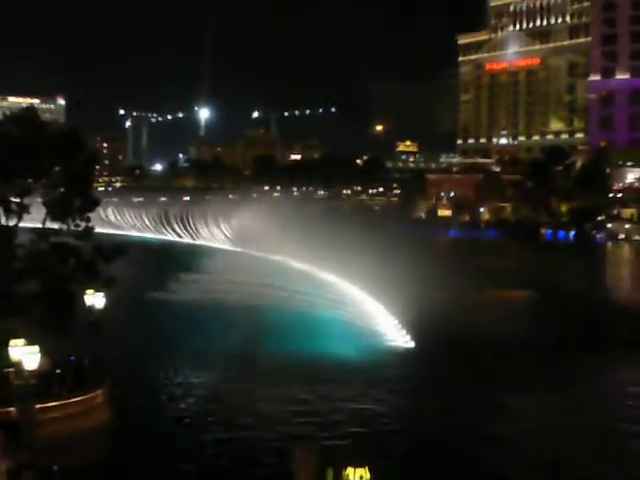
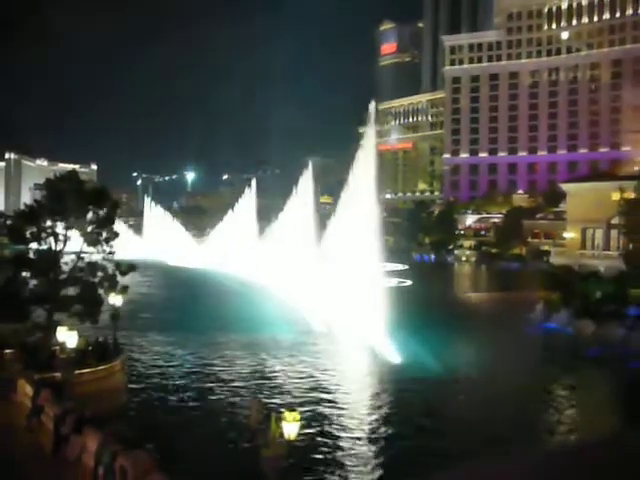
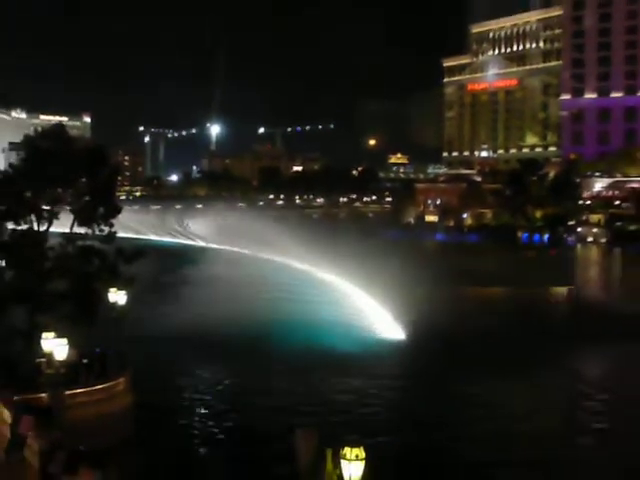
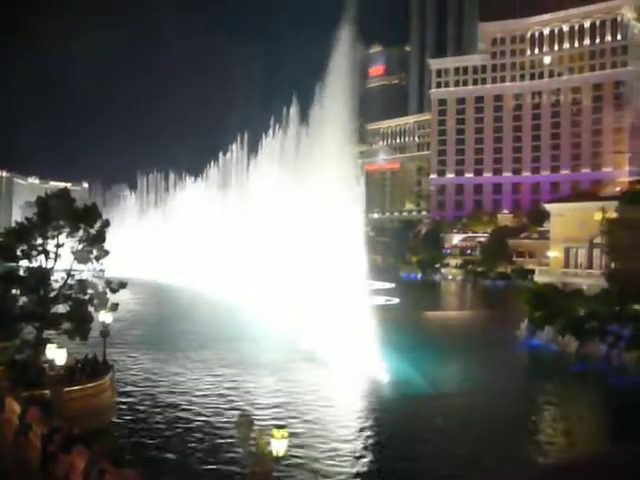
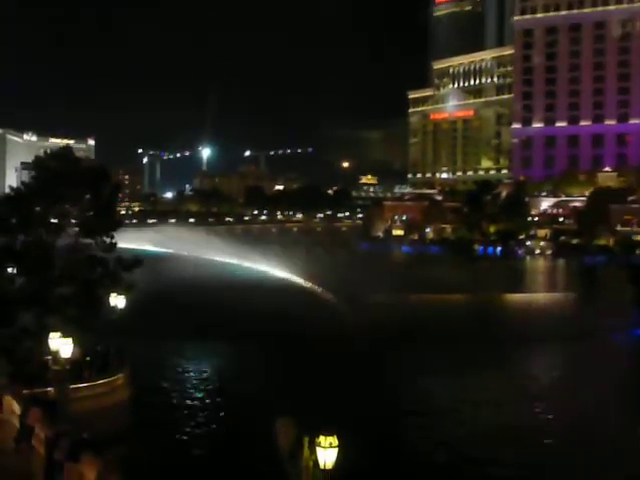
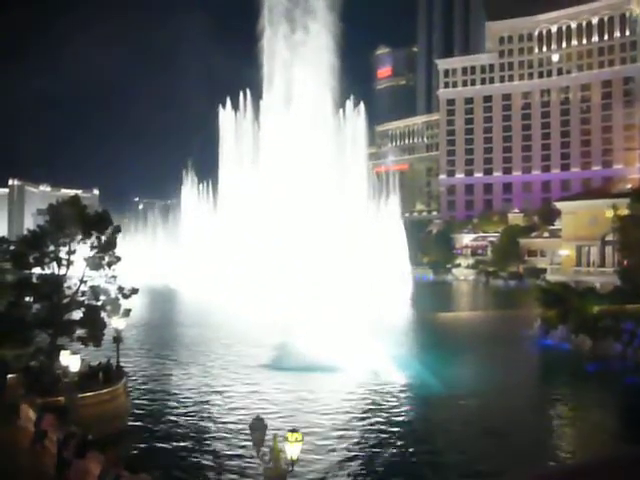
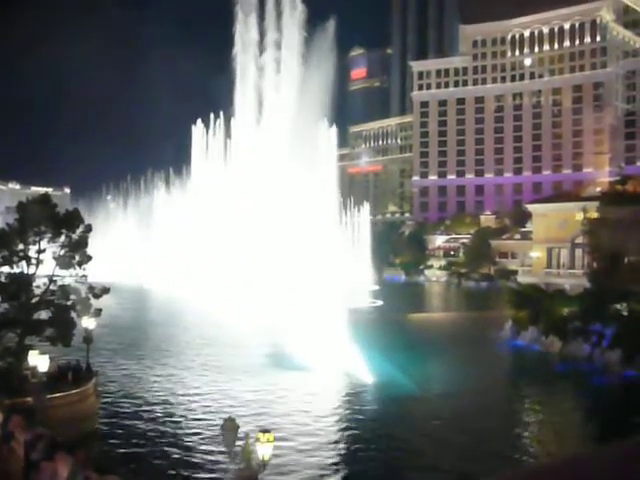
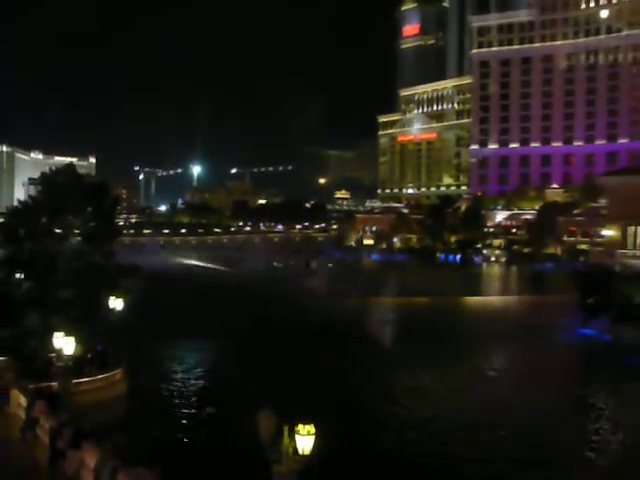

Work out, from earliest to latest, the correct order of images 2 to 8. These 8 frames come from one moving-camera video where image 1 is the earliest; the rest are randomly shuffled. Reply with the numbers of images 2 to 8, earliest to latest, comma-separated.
3, 5, 8, 2, 4, 7, 6
